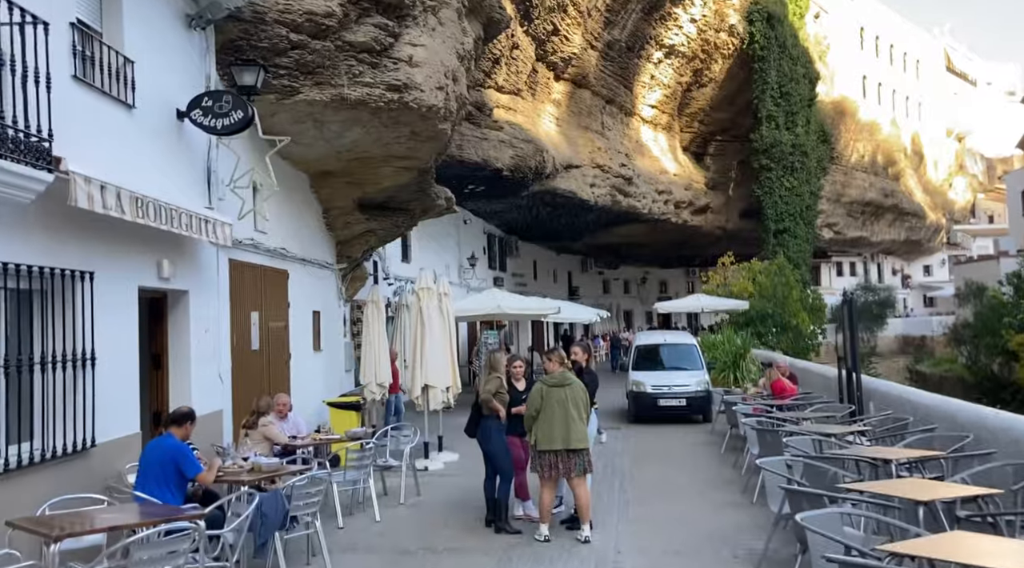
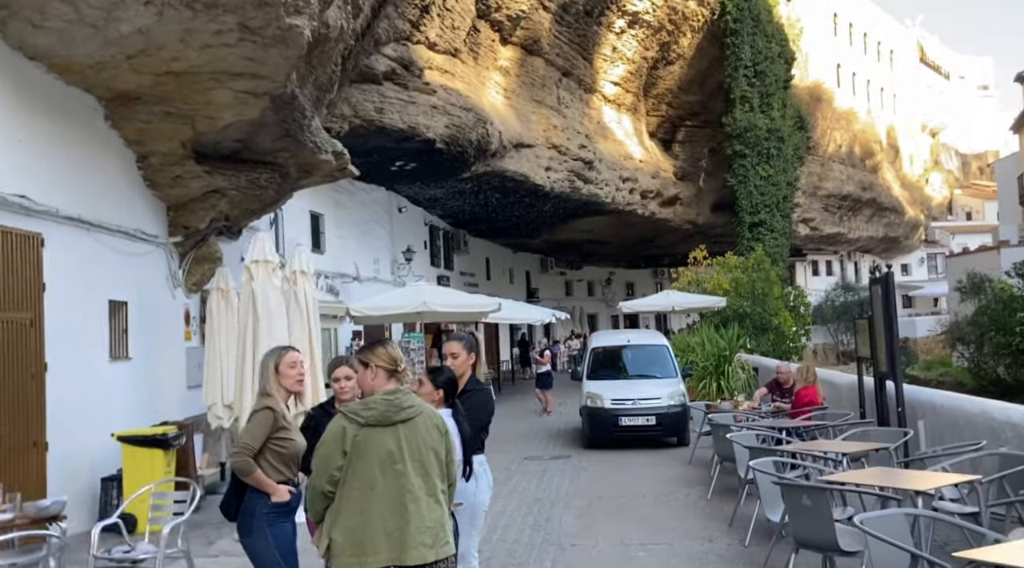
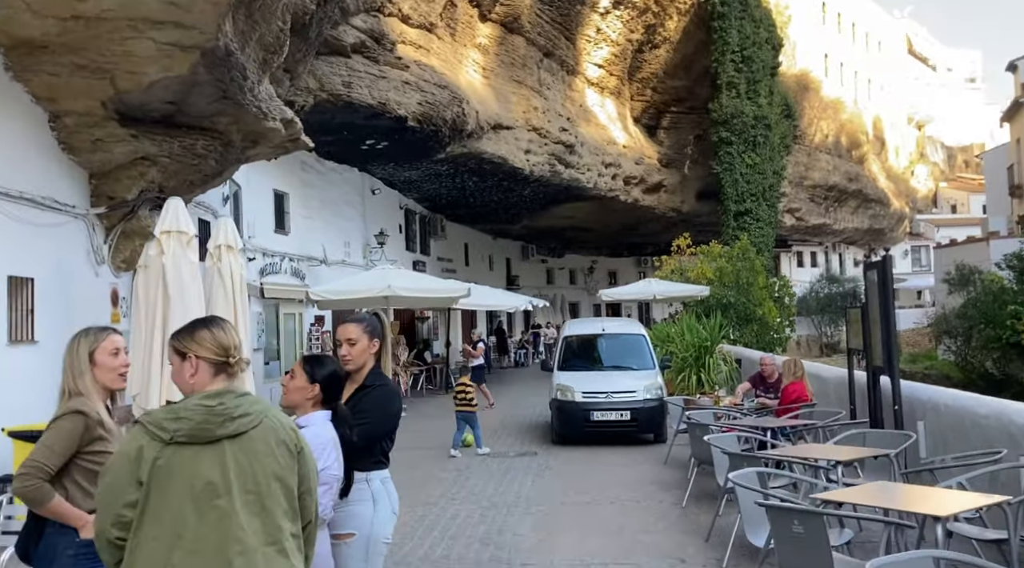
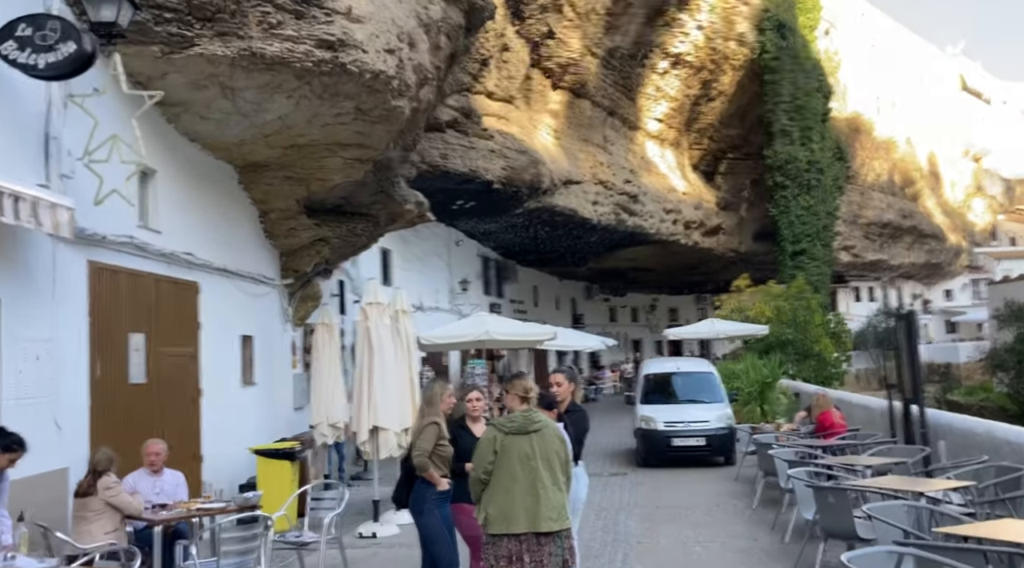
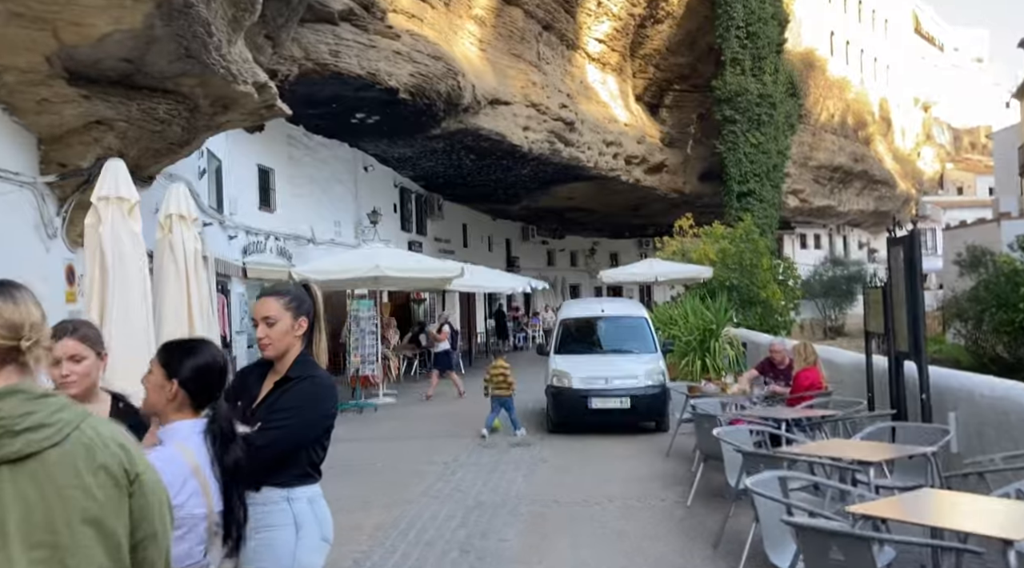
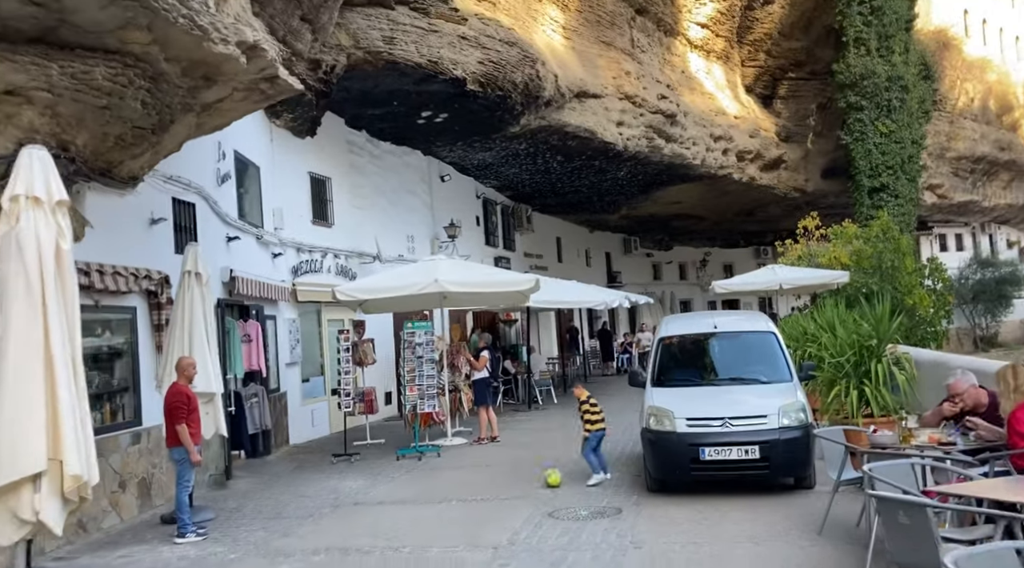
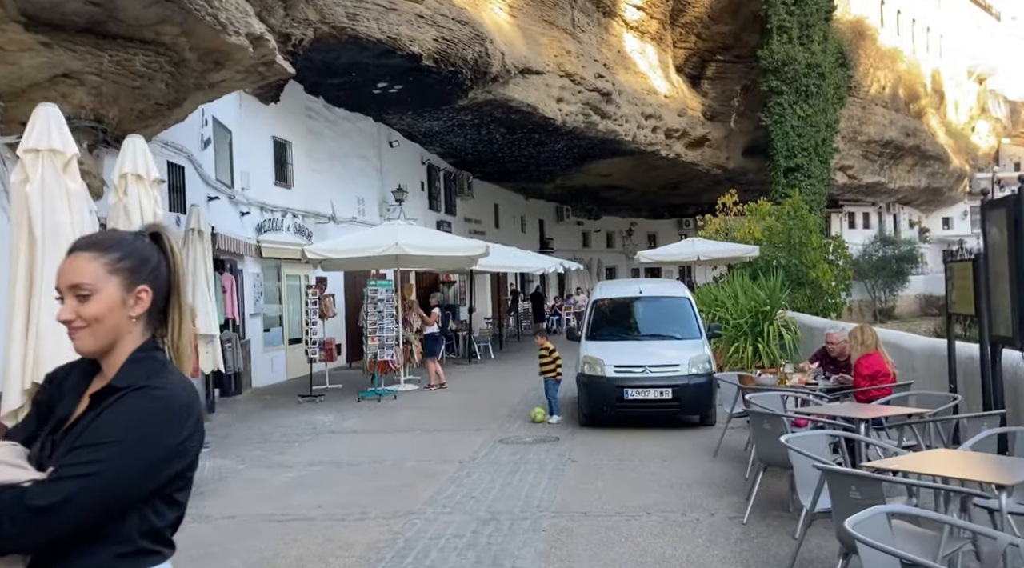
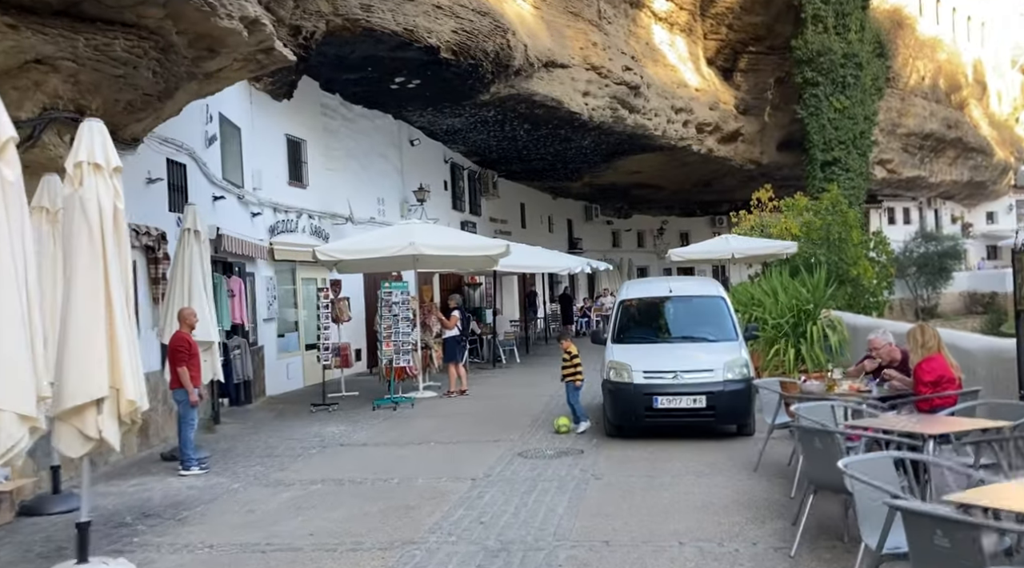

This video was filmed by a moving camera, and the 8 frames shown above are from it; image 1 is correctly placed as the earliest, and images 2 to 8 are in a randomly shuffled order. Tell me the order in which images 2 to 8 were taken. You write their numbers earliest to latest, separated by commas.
4, 2, 3, 5, 7, 8, 6
